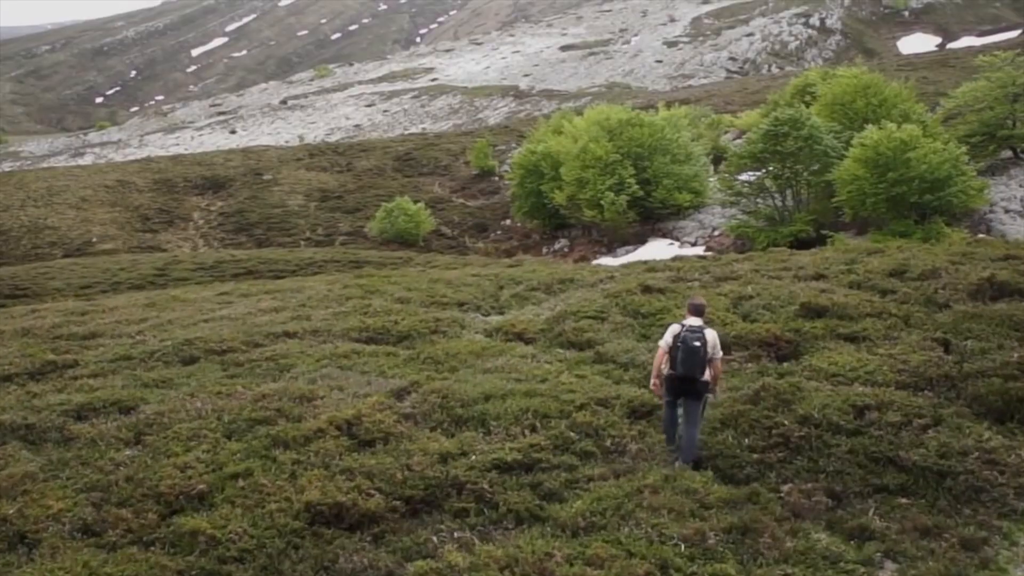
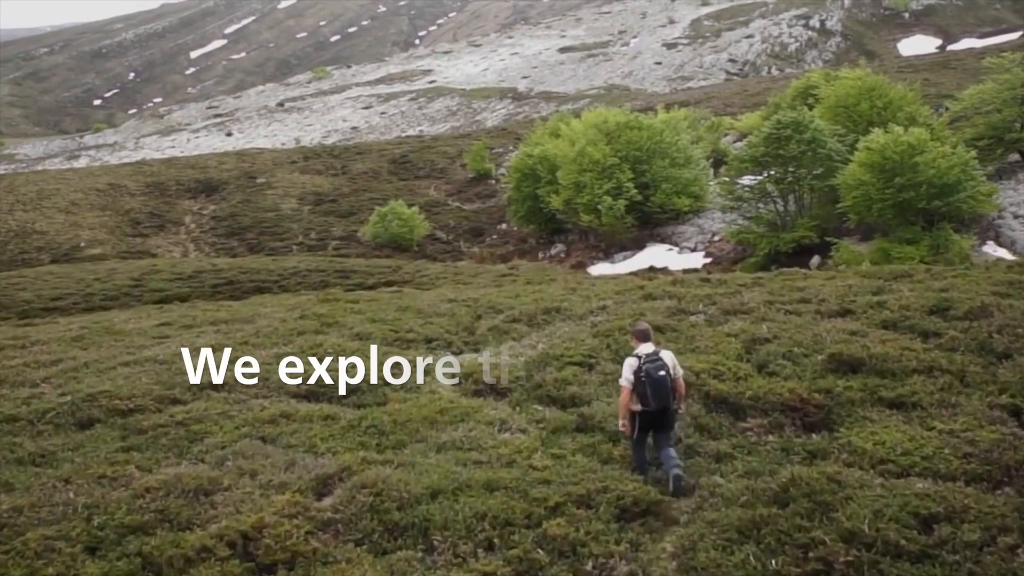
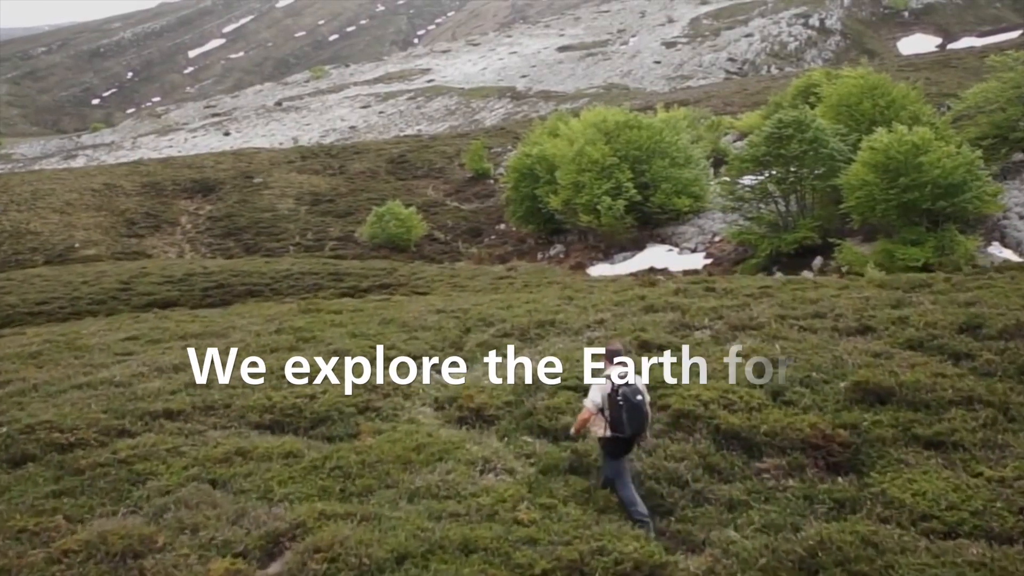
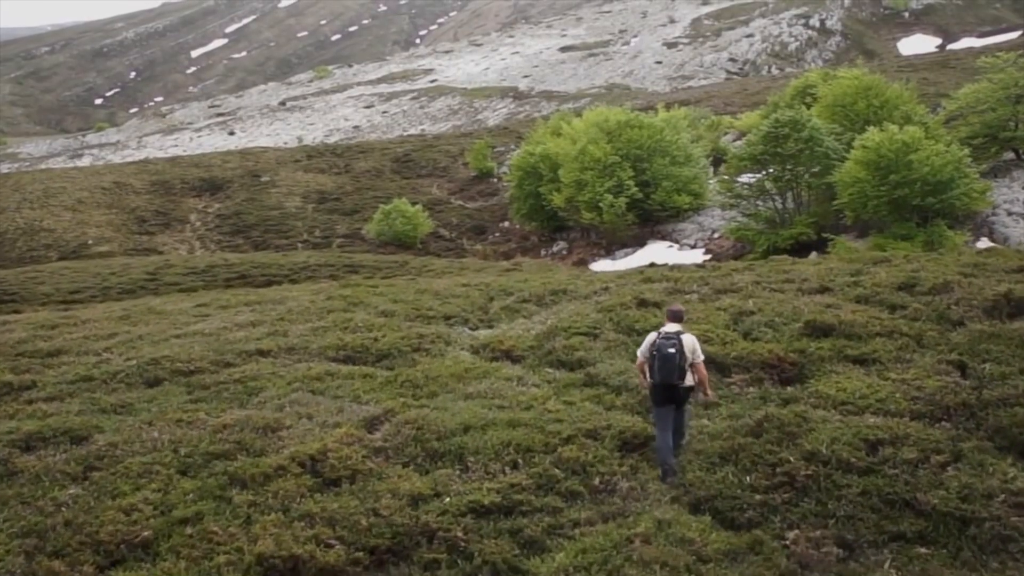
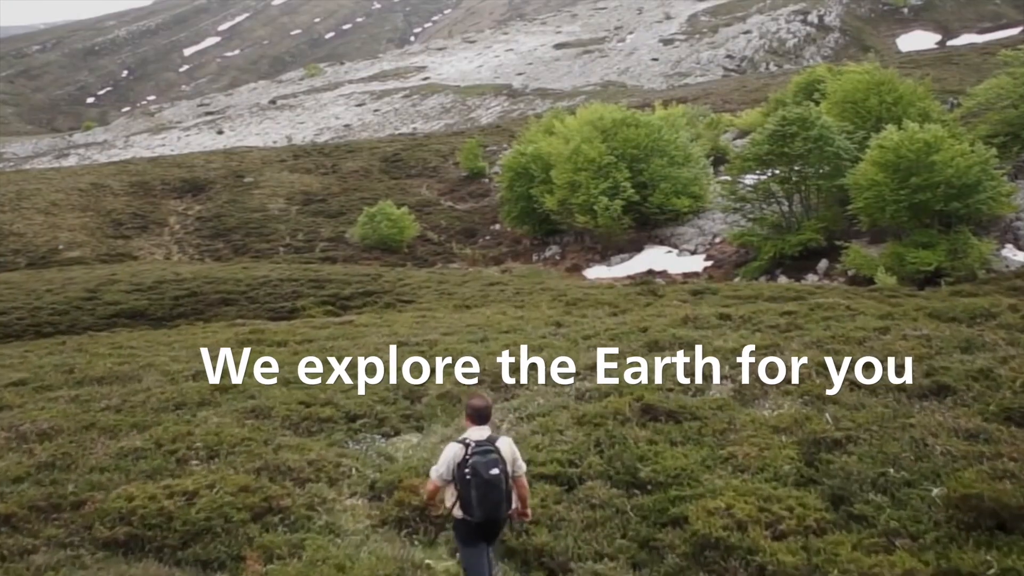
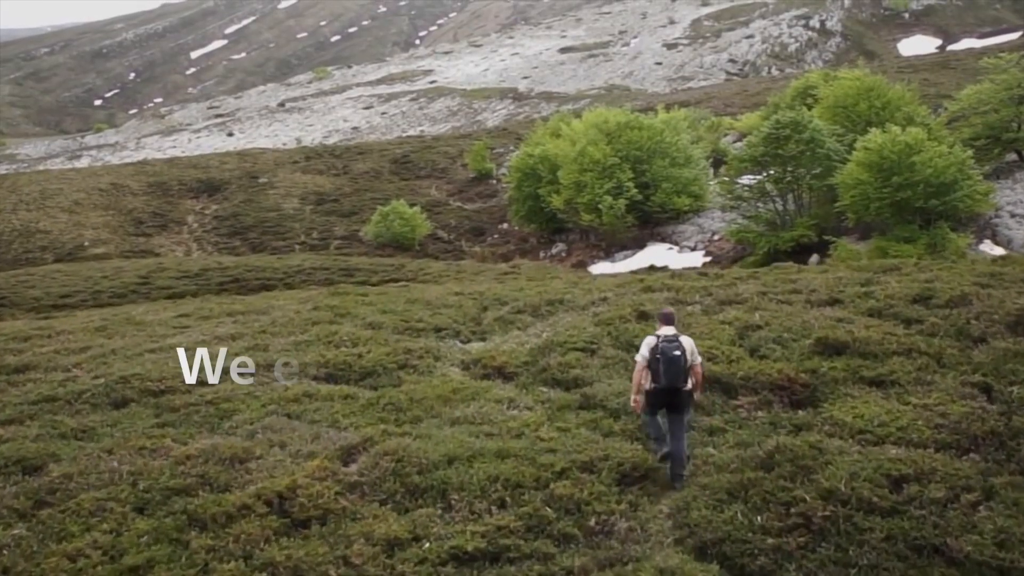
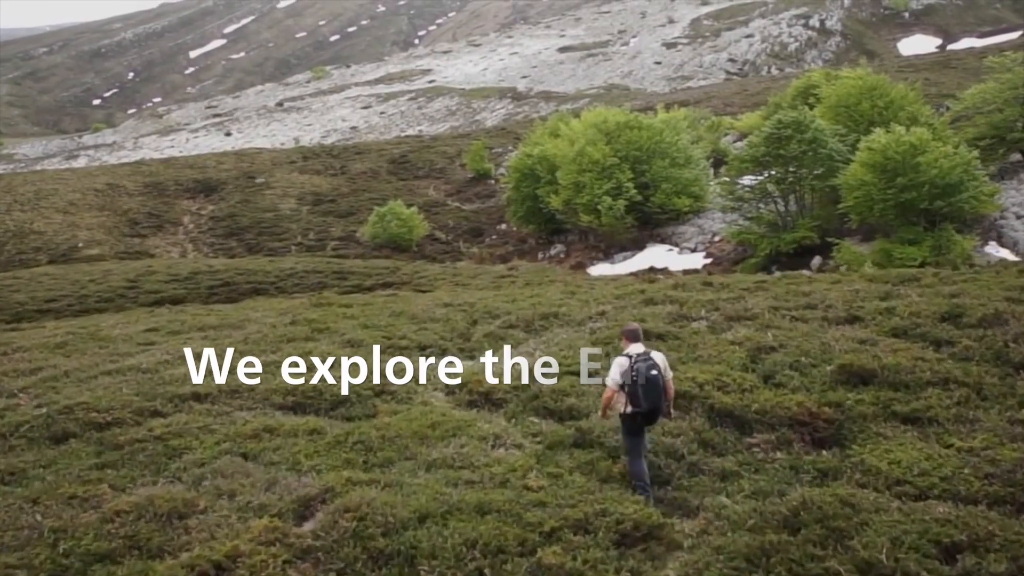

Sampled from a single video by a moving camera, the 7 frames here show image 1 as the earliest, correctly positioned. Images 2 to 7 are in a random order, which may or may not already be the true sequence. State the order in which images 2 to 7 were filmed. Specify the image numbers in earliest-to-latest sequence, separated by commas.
4, 6, 2, 7, 3, 5
